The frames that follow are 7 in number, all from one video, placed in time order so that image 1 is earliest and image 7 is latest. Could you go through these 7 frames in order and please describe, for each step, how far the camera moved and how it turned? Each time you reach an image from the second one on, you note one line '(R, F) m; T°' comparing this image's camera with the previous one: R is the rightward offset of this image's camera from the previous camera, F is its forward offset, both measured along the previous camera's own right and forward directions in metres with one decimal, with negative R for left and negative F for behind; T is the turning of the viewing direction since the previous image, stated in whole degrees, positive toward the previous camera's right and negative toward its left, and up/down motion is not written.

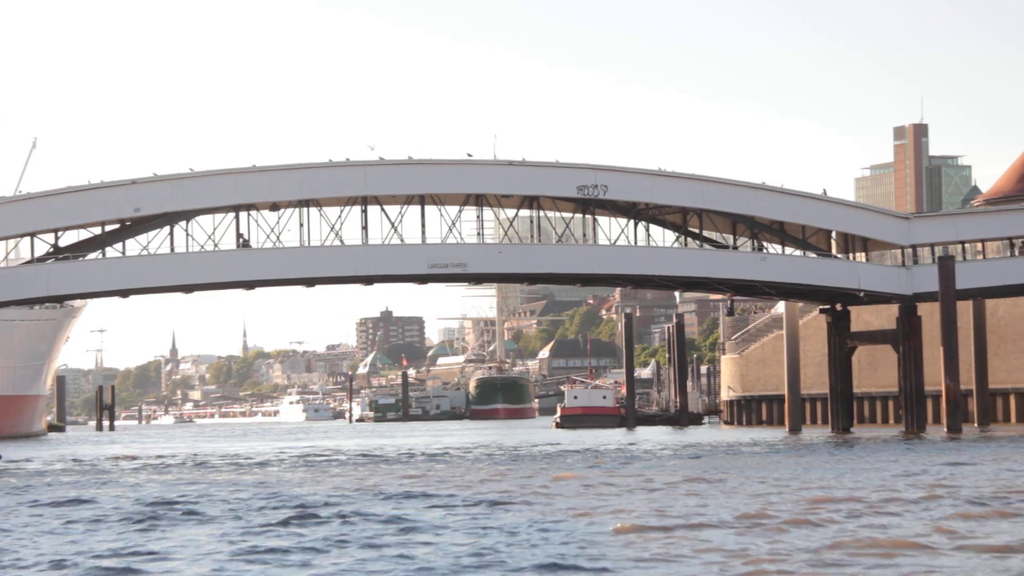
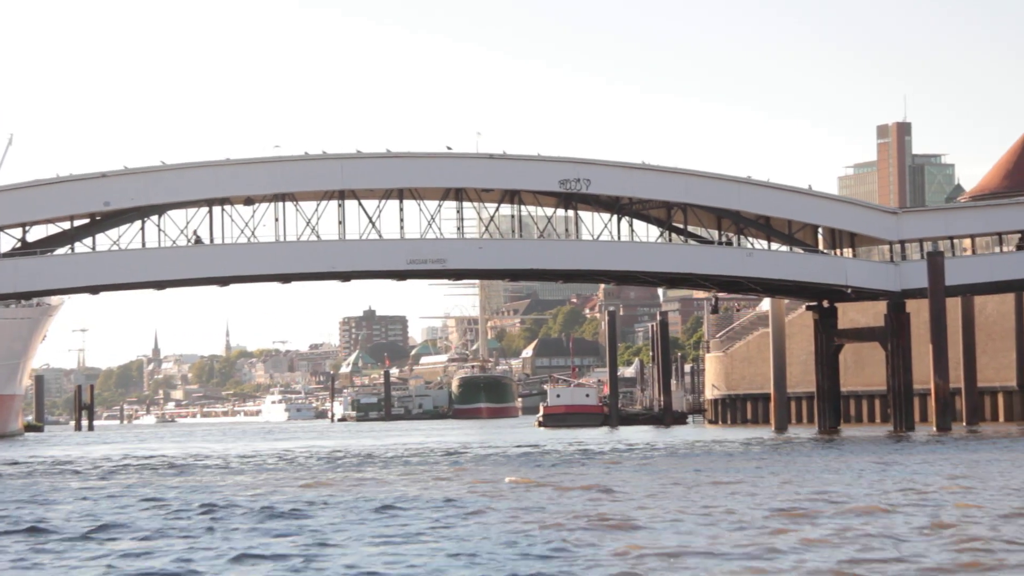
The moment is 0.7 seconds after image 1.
(+0.1, +0.9) m; +1°
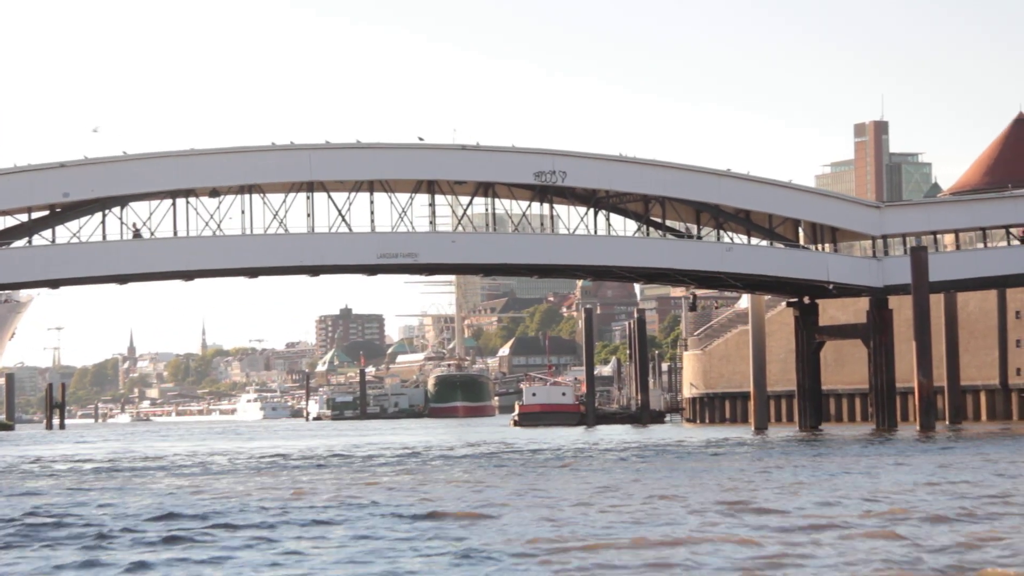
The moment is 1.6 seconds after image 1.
(+0.1, +1.1) m; +1°
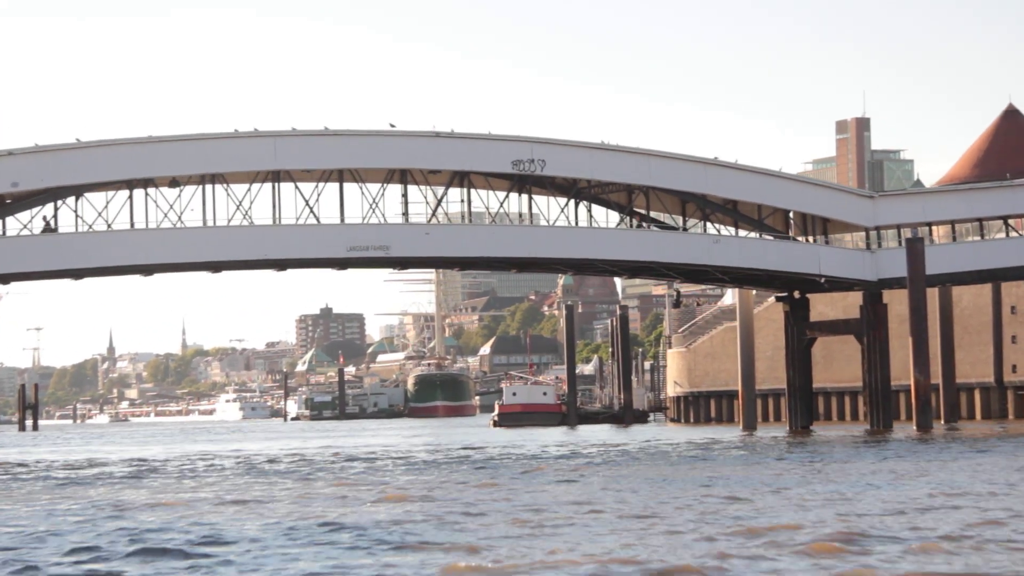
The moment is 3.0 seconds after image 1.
(+0.1, +1.9) m; +1°
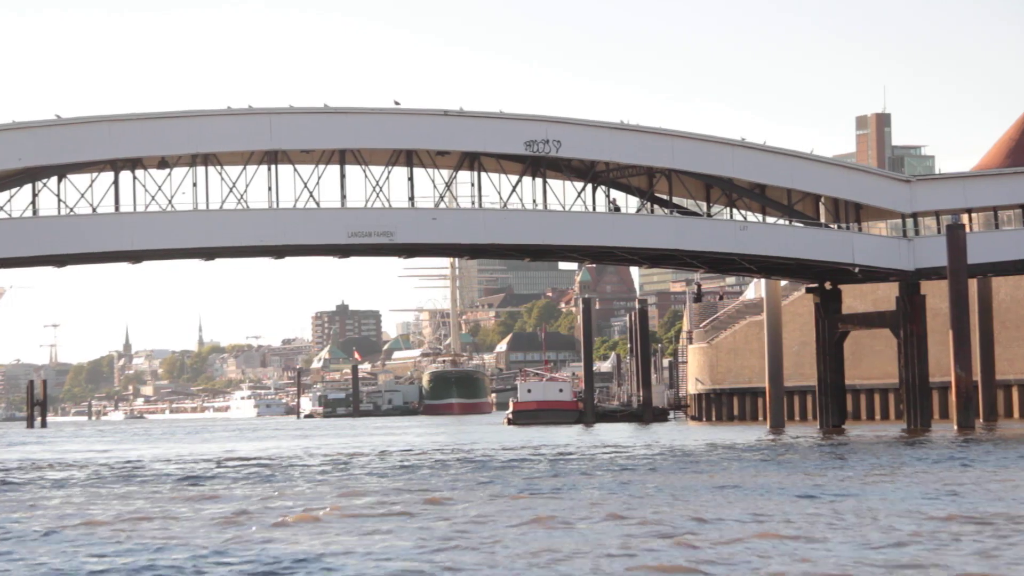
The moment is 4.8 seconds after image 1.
(+0.1, +2.4) m; -1°
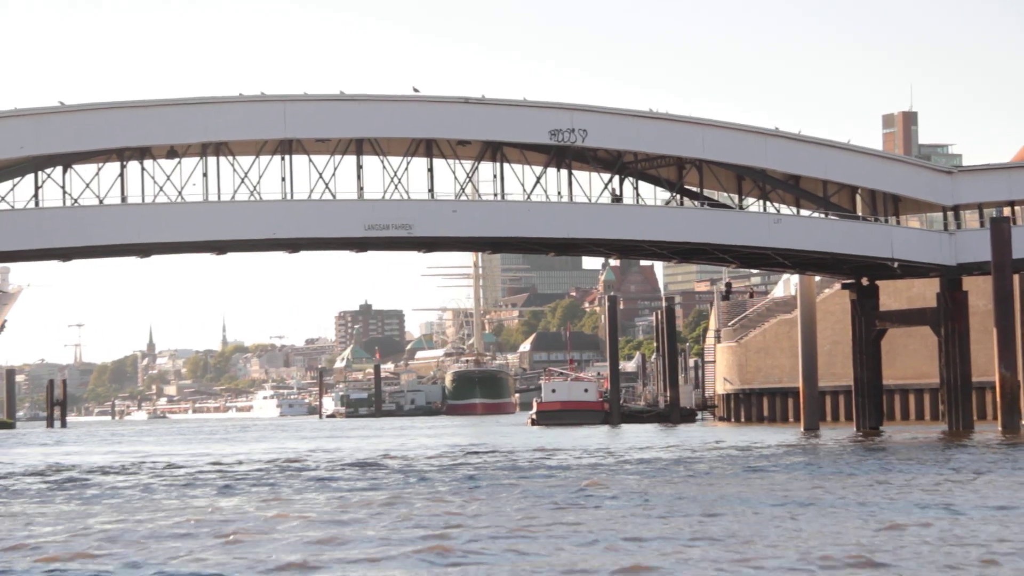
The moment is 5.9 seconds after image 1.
(0.0, +1.4) m; -1°
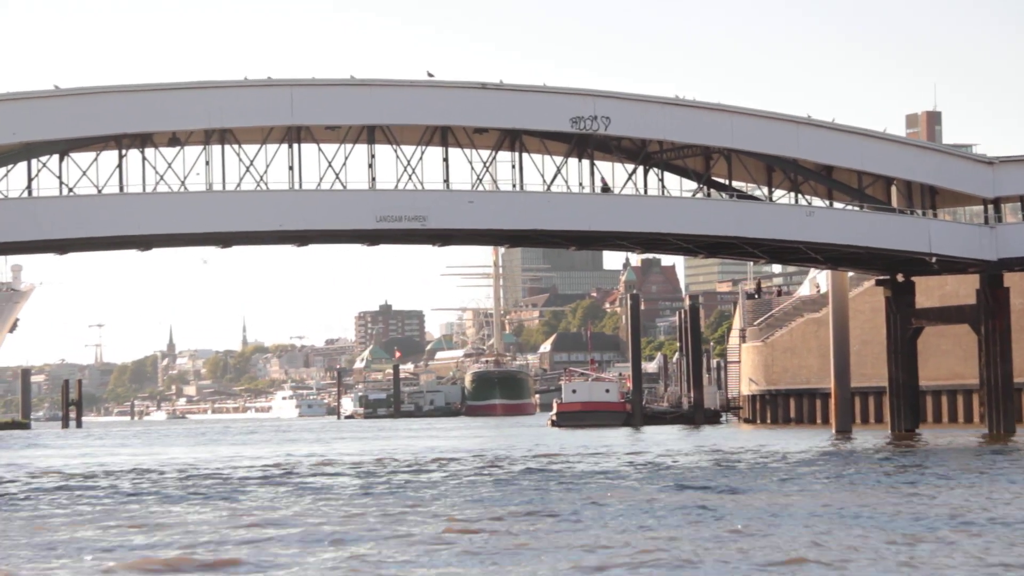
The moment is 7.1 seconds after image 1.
(0.0, +1.5) m; -1°
